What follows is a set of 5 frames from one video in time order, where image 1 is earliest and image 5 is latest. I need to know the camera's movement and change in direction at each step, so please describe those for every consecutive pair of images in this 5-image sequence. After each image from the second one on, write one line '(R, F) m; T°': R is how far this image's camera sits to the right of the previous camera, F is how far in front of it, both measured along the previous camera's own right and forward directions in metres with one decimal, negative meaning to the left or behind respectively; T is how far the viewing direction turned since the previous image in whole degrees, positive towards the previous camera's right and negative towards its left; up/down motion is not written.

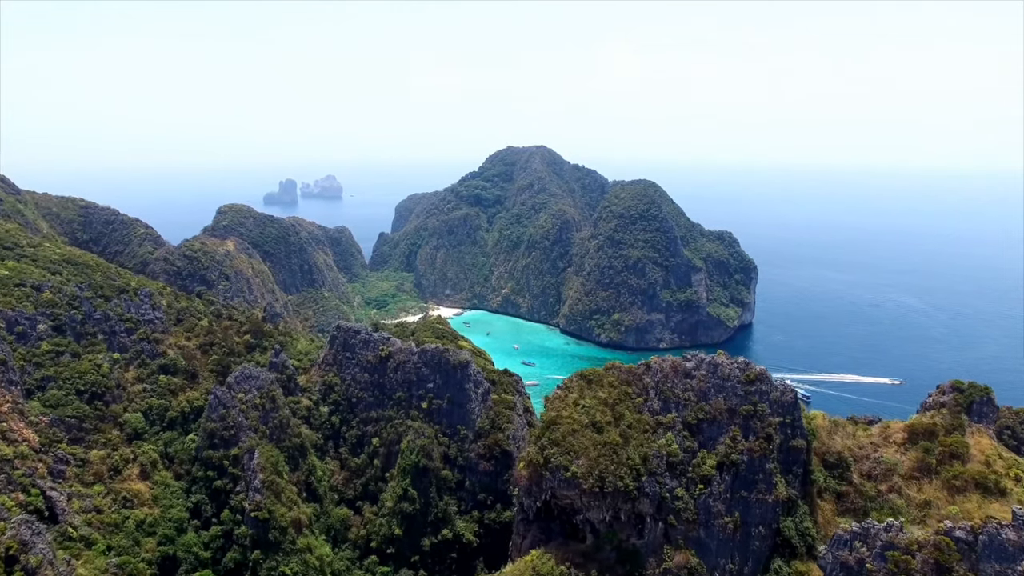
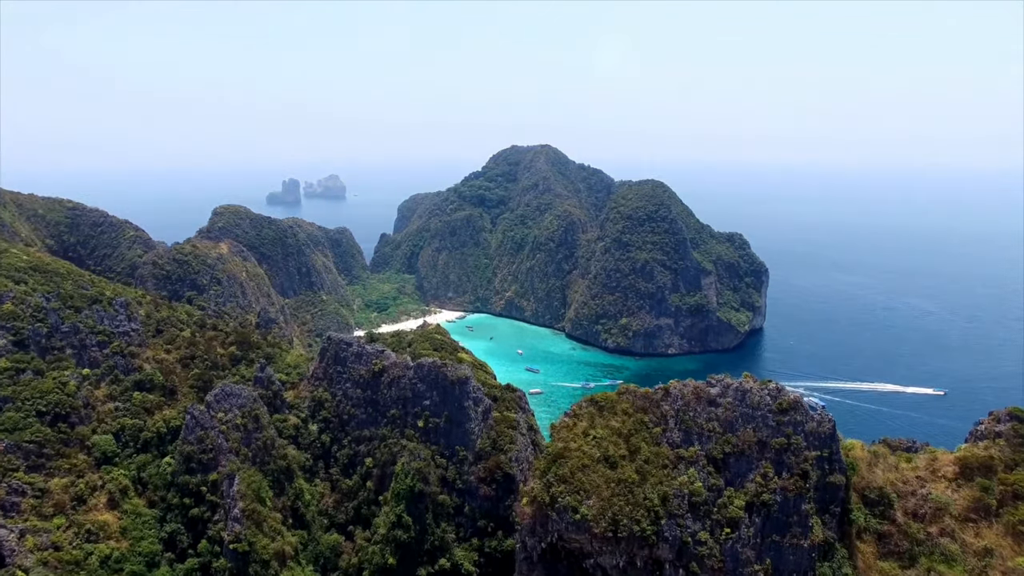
(+0.1, +2.9) m; 0°
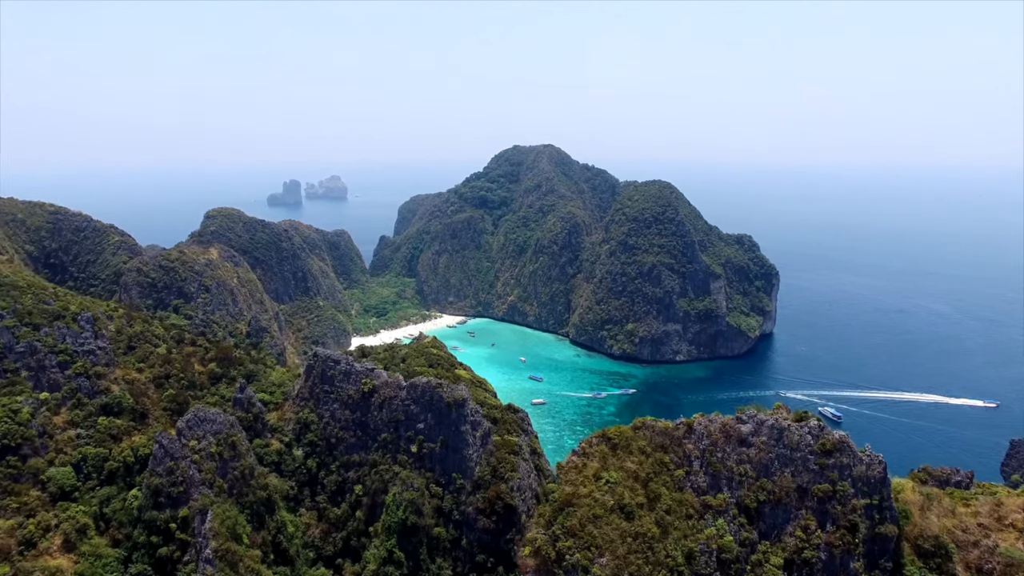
(+0.1, +3.0) m; 0°
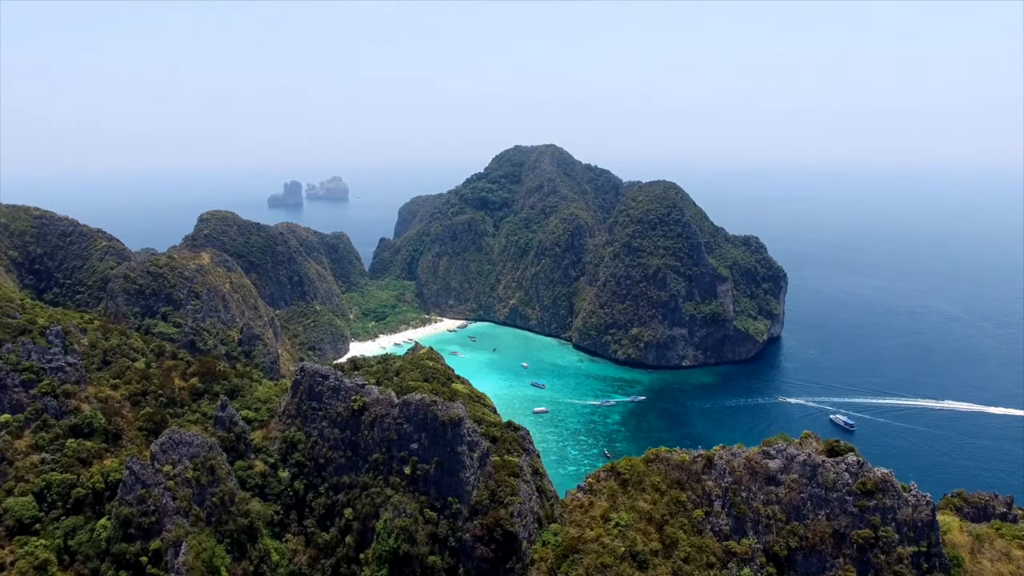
(+0.2, +2.3) m; 0°
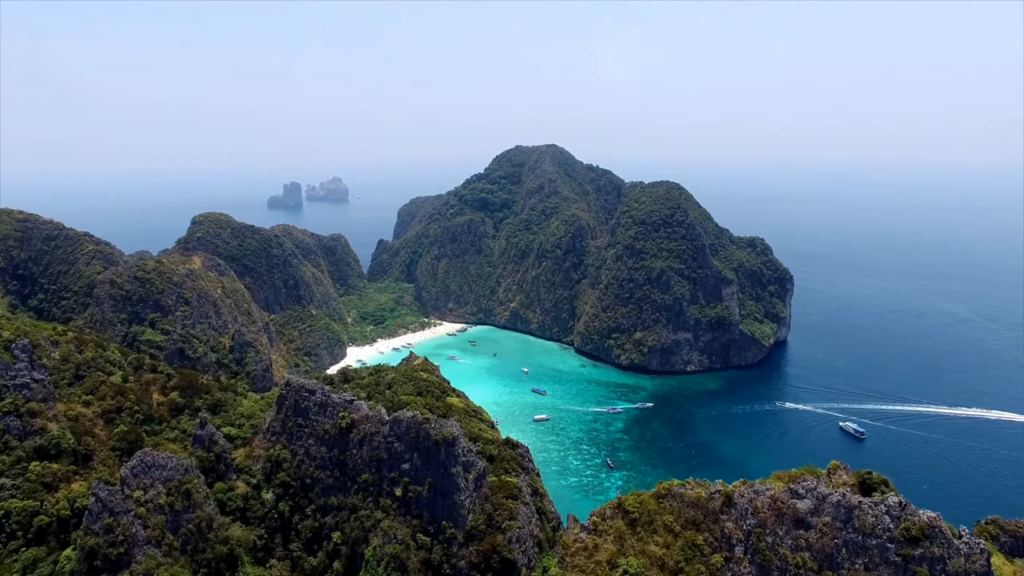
(+0.2, +2.0) m; 0°
